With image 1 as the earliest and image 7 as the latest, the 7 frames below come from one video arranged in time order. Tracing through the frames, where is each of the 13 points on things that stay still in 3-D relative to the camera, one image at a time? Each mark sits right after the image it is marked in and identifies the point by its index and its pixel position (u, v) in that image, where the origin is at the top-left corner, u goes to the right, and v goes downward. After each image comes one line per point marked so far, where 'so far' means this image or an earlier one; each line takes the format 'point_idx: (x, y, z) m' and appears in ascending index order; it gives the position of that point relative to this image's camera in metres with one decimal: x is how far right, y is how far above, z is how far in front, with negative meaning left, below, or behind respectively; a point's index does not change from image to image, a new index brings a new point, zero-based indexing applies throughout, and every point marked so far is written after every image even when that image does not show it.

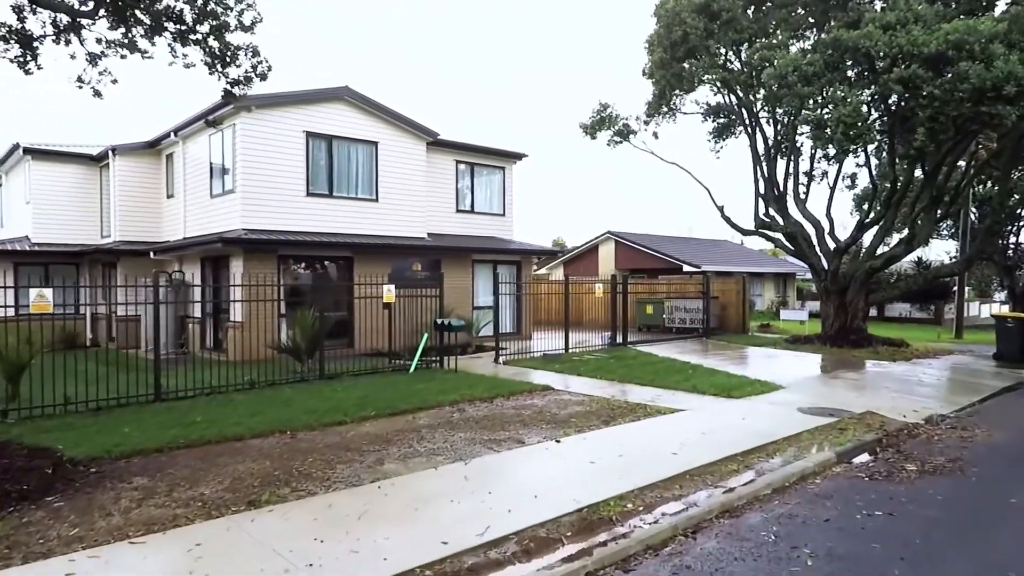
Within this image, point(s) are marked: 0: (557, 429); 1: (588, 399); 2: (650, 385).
0: (+0.5, -1.6, +7.7) m
1: (+1.0, -1.6, +9.6) m
2: (+2.2, -1.6, +11.1) m
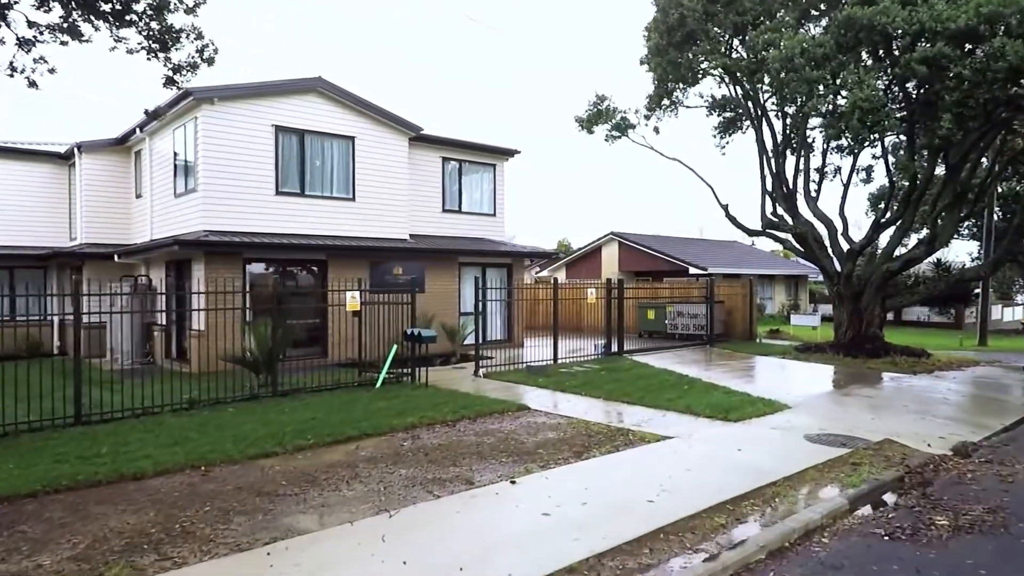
0: (+0.1, -1.7, +6.5) m
1: (+0.6, -1.7, +8.4) m
2: (+1.8, -1.7, +9.9) m
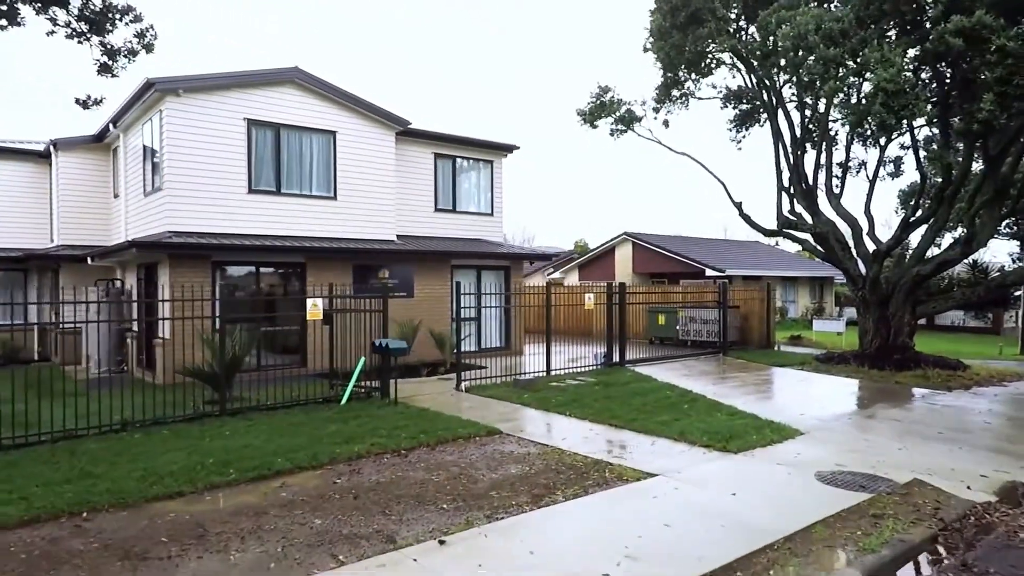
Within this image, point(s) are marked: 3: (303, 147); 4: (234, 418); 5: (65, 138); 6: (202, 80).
0: (-0.4, -1.8, +5.4) m
1: (+0.2, -1.8, +7.3) m
2: (+1.5, -1.8, +8.7) m
3: (-4.3, +2.9, +14.0) m
4: (-3.6, -1.7, +8.8) m
5: (-10.4, +3.5, +15.9) m
6: (-5.8, +3.8, +12.5) m
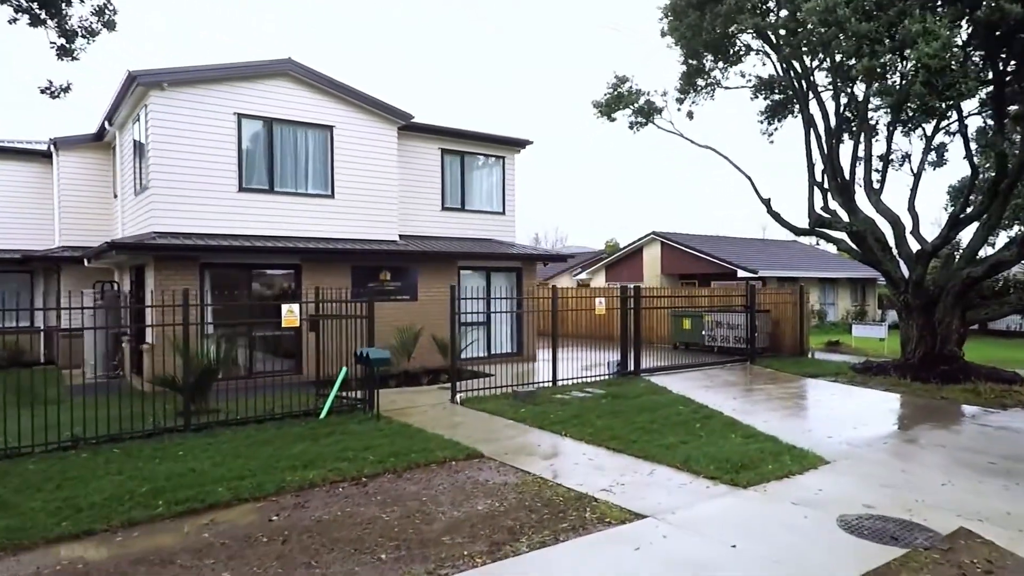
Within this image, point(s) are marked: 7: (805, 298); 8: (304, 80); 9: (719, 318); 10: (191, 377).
0: (-0.8, -1.9, +4.5) m
1: (0.0, -1.9, +6.4) m
2: (+1.3, -1.9, +7.7) m
3: (-4.2, +2.9, +13.3) m
4: (-3.8, -1.7, +8.1) m
5: (-10.2, +3.5, +15.5) m
6: (-5.7, +3.8, +11.9) m
7: (+7.3, -0.3, +16.9) m
8: (-4.1, +4.1, +13.3) m
9: (+5.2, -0.7, +17.1) m
10: (-4.5, -1.2, +9.5) m
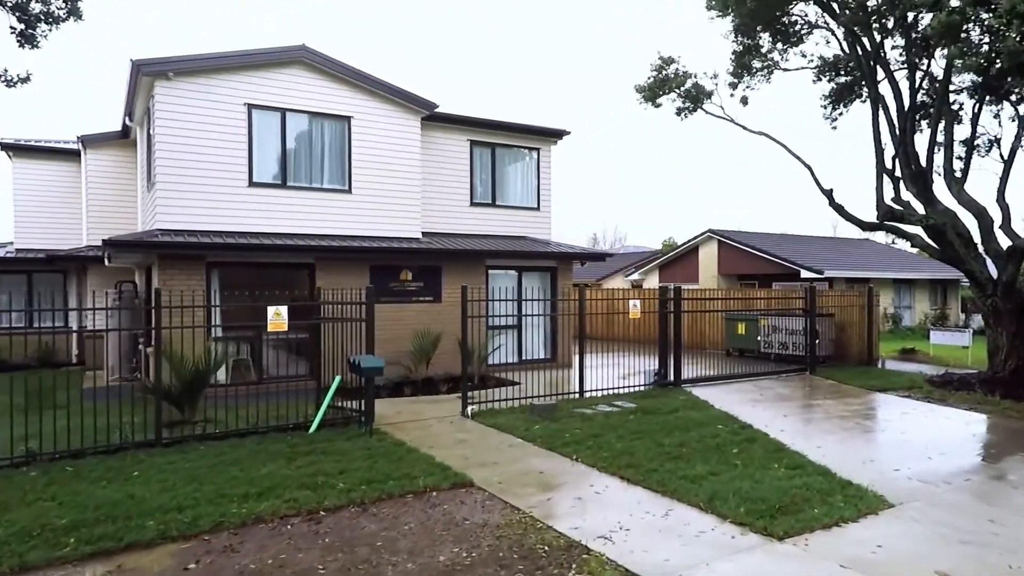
0: (-1.1, -1.9, +3.5) m
1: (-0.2, -1.9, +5.3) m
2: (+1.3, -1.9, +6.5) m
3: (-3.7, +2.8, +12.6) m
4: (-3.7, -1.8, +7.3) m
5: (-9.5, +3.5, +15.3) m
6: (-5.3, +3.8, +11.4) m
7: (+8.1, -0.3, +15.1) m
8: (-3.6, +4.1, +12.5) m
9: (+6.0, -0.8, +15.5) m
10: (-4.4, -1.3, +8.8) m
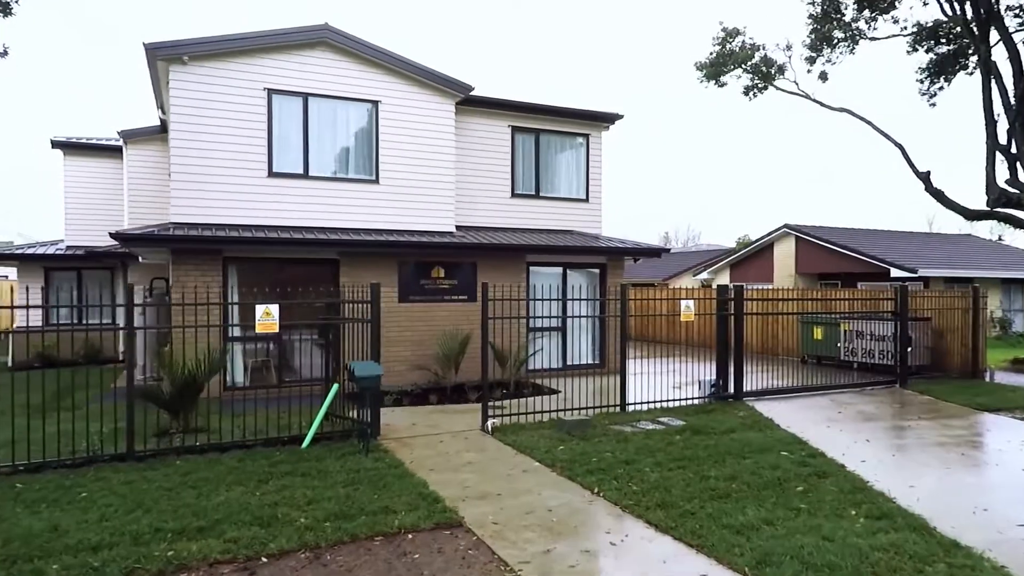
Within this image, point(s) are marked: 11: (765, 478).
0: (-1.4, -1.8, +2.4) m
1: (-0.3, -1.8, +4.1) m
2: (+1.3, -1.8, +5.2) m
3: (-3.0, +2.9, +11.7) m
4: (-3.6, -1.7, +6.5) m
5: (-8.4, +3.5, +15.1) m
6: (-4.8, +3.8, +10.7) m
7: (+8.9, -0.3, +12.9) m
8: (-2.9, +4.1, +11.6) m
9: (+7.0, -0.8, +13.6) m
10: (-4.1, -1.2, +8.1) m
11: (+2.4, -1.8, +6.3) m
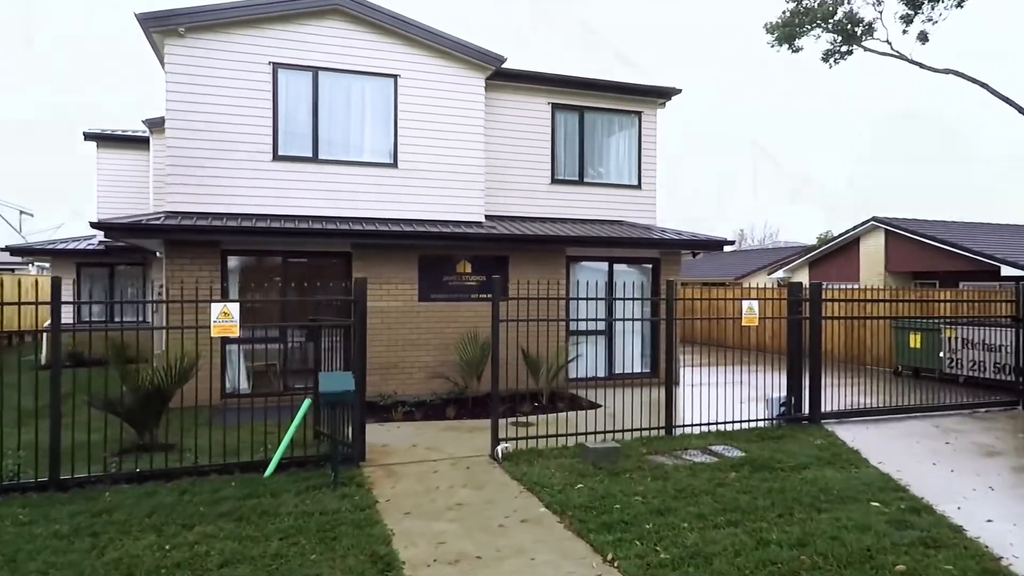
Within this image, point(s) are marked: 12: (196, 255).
0: (-1.9, -1.8, +1.1) m
1: (-0.6, -1.8, +2.6) m
2: (+1.1, -1.8, +3.6) m
3: (-2.5, +2.9, +10.5) m
4: (-3.7, -1.7, +5.4) m
5: (-7.5, +3.6, +14.4) m
6: (-4.3, +3.9, +9.6) m
7: (+9.5, -0.3, +10.5) m
8: (-2.4, +4.2, +10.4) m
9: (+7.6, -0.8, +11.4) m
10: (-3.9, -1.2, +7.0) m
11: (+2.3, -1.7, +4.6) m
12: (-4.5, +0.5, +9.7) m
